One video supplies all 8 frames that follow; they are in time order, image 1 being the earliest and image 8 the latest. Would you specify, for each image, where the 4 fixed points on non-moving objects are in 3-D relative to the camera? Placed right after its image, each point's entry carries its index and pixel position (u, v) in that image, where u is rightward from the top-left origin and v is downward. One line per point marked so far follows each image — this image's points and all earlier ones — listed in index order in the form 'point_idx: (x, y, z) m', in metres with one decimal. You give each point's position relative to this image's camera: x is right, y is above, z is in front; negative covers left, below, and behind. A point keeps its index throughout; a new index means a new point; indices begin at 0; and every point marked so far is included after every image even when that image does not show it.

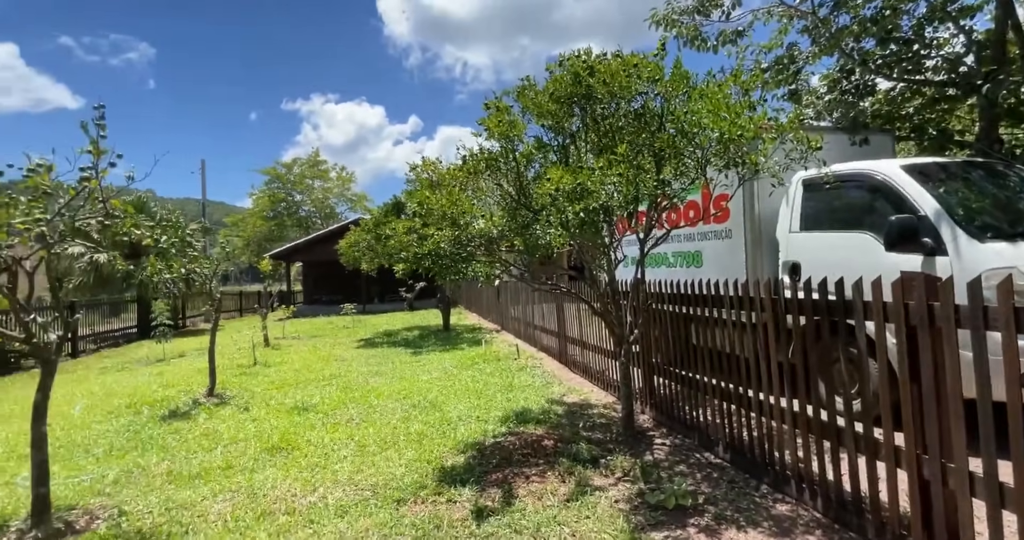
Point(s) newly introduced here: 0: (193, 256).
0: (-6.2, +0.3, +9.4) m
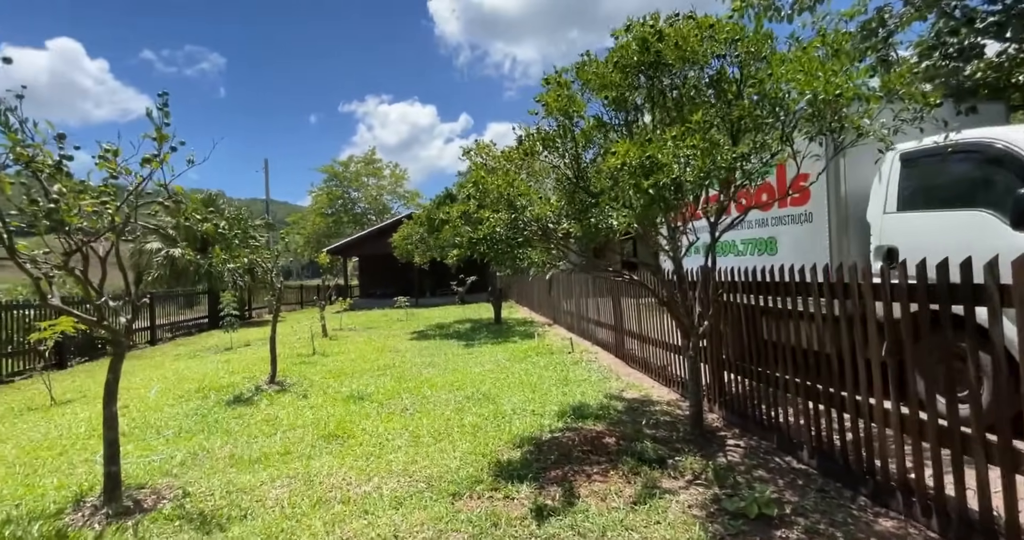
0: (-5.2, +0.4, +9.8) m
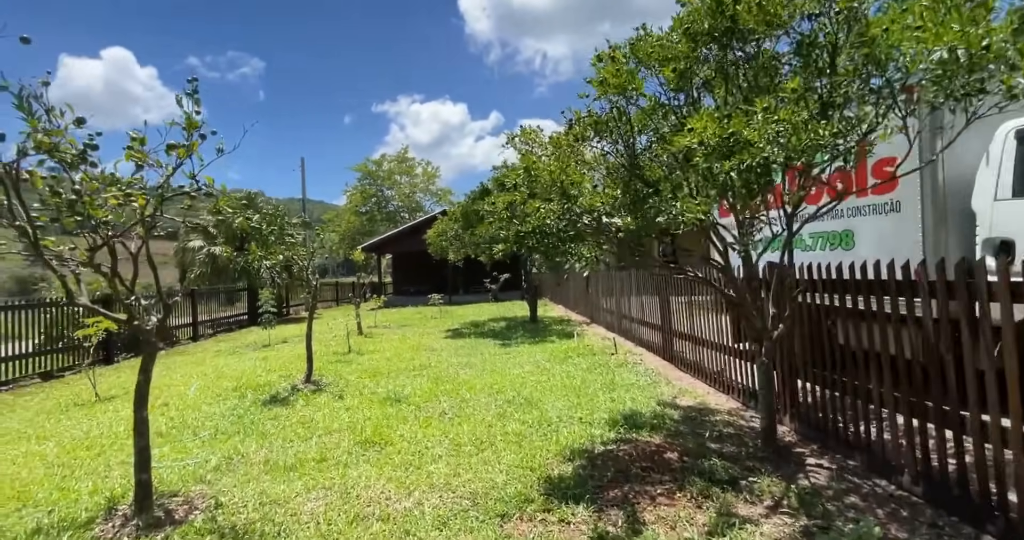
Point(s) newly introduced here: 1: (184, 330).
0: (-4.4, +0.5, +9.7) m
1: (-9.6, -1.8, +14.2) m
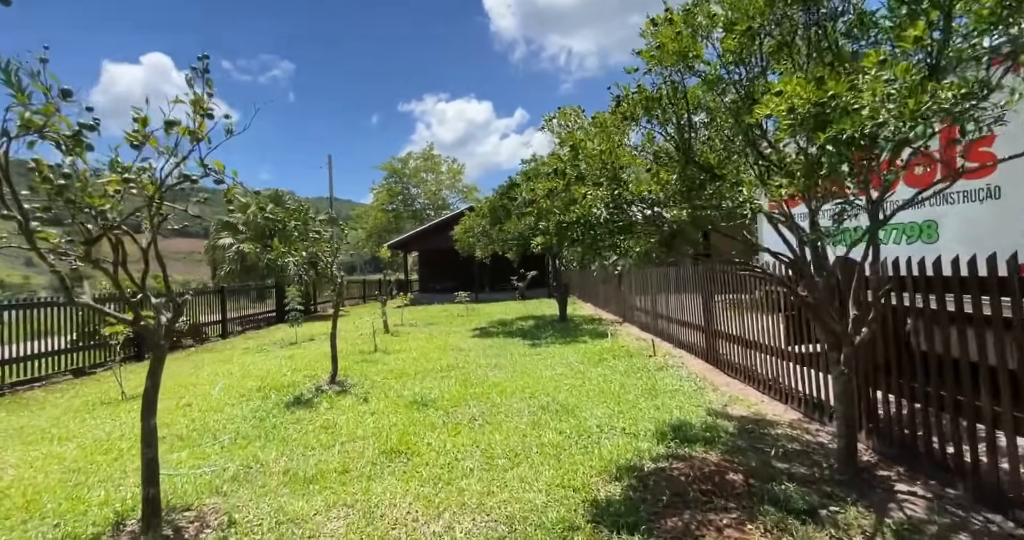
0: (-3.8, +0.5, +9.5) m
1: (-8.8, -1.7, +14.3) m
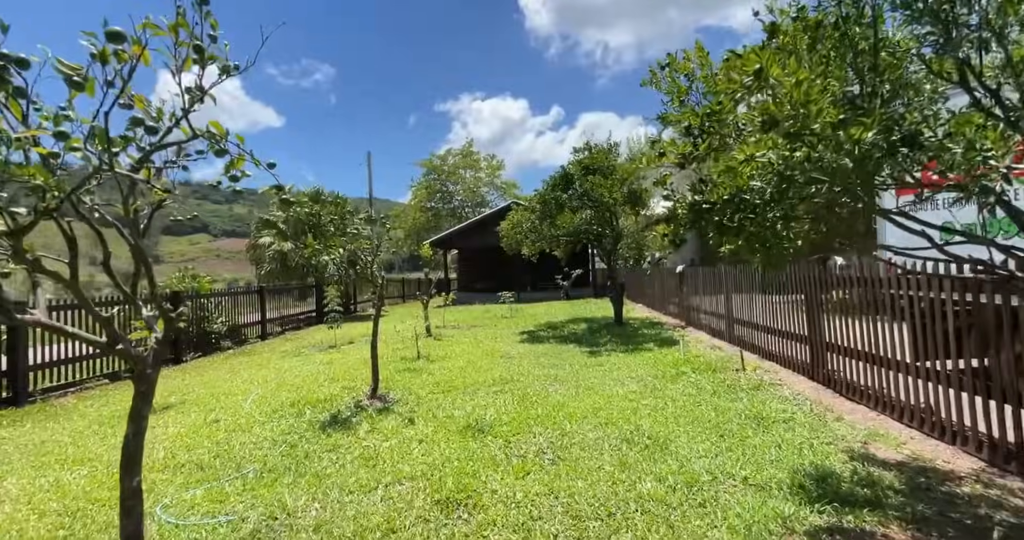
0: (-2.8, +0.6, +8.7) m
1: (-7.4, -1.7, +13.9) m
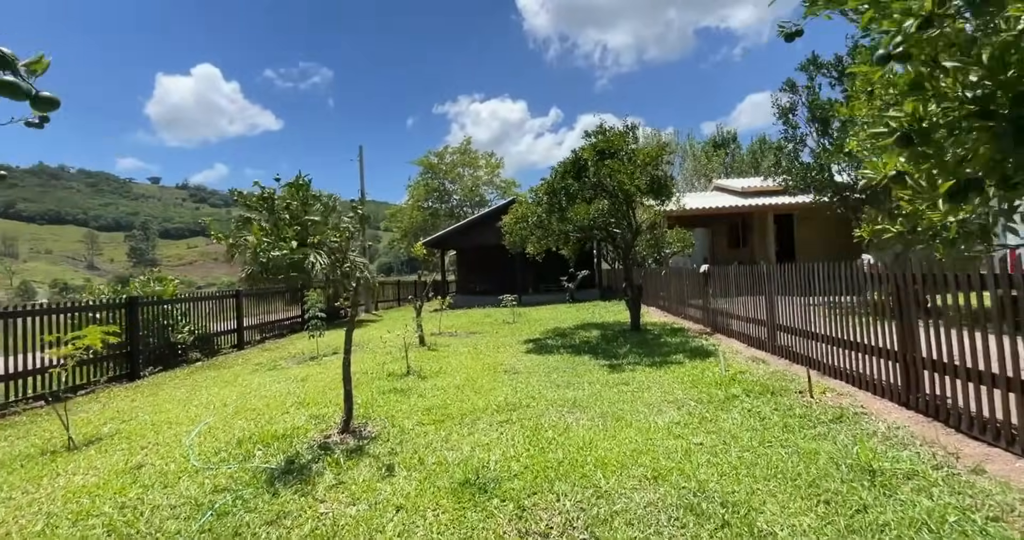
0: (-2.7, +0.5, +7.4) m
1: (-7.3, -1.7, +12.5) m
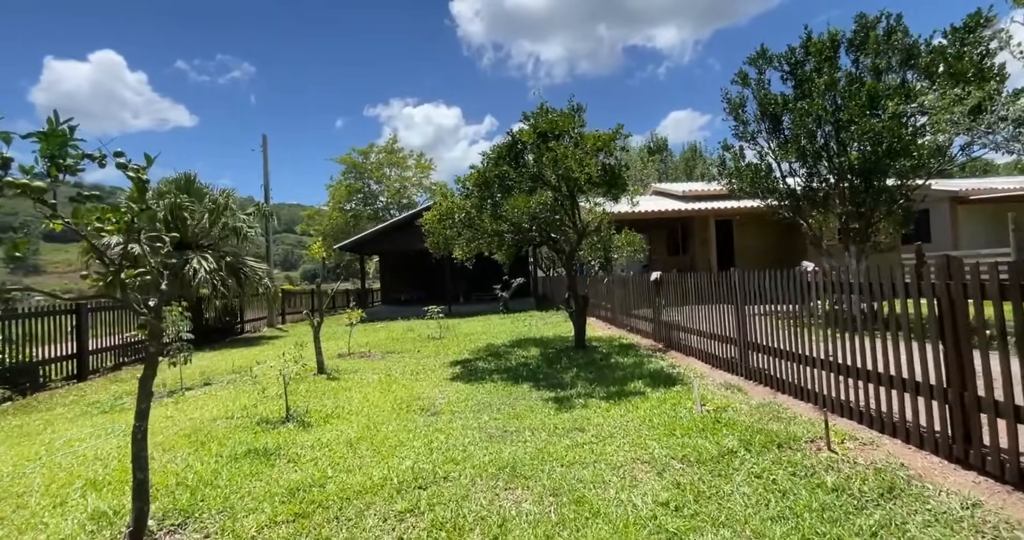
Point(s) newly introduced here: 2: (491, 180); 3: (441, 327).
0: (-3.7, +0.5, +5.2) m
1: (-8.9, -1.9, +9.6) m
2: (-0.4, +1.5, +7.9) m
3: (-2.0, -1.6, +13.9) m
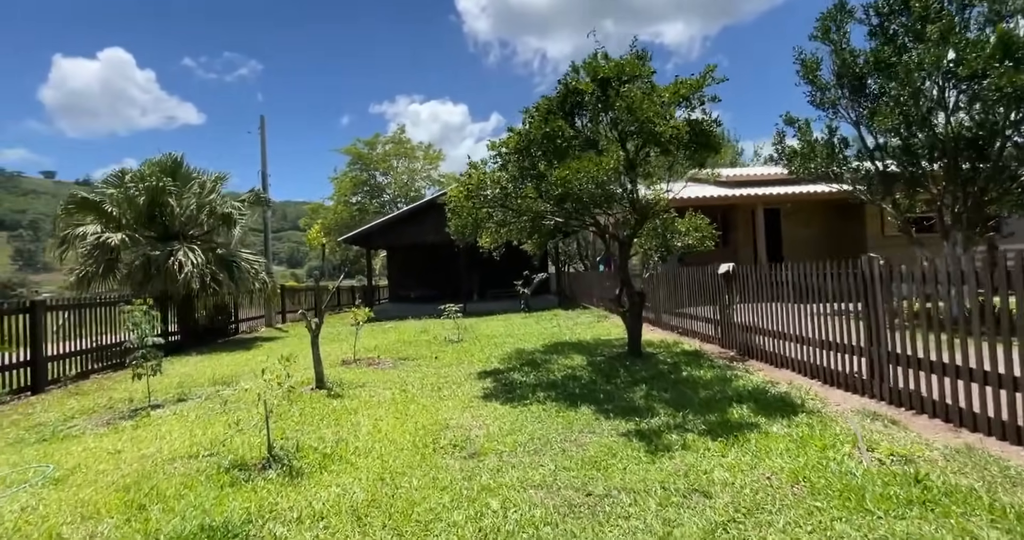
0: (-3.1, +0.6, +3.5) m
1: (-8.3, -1.7, +8.1) m
2: (+0.3, +1.6, +6.2) m
3: (-1.3, -1.5, +12.2) m
